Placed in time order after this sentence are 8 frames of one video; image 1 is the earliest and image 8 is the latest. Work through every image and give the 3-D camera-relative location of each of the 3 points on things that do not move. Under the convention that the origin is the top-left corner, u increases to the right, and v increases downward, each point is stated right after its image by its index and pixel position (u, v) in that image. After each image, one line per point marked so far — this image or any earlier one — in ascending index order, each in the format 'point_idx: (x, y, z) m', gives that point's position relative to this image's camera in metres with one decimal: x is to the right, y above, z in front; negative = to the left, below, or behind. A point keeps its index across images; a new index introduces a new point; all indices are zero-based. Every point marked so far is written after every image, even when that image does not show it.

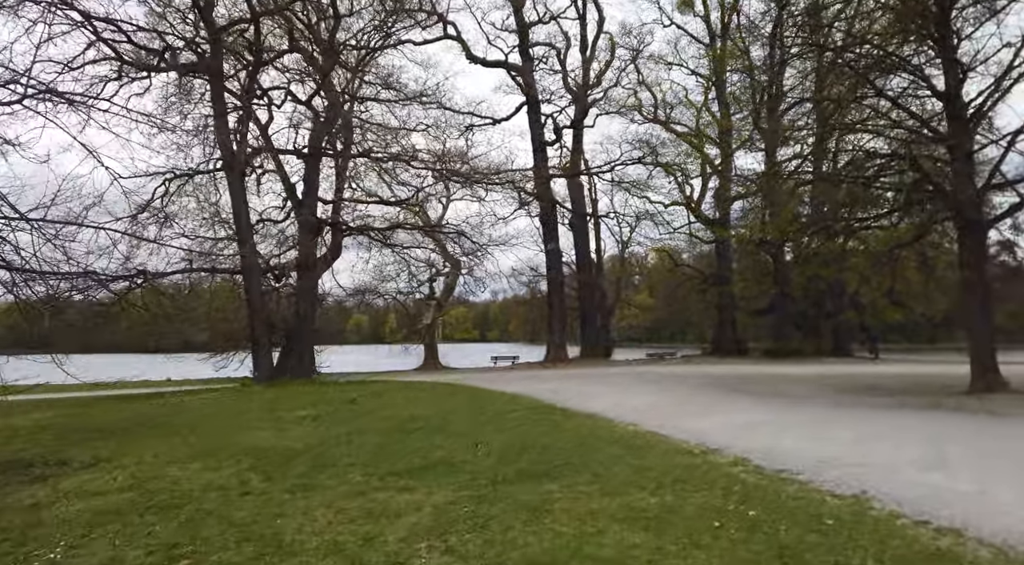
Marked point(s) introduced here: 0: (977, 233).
0: (+8.4, +0.9, +12.2) m
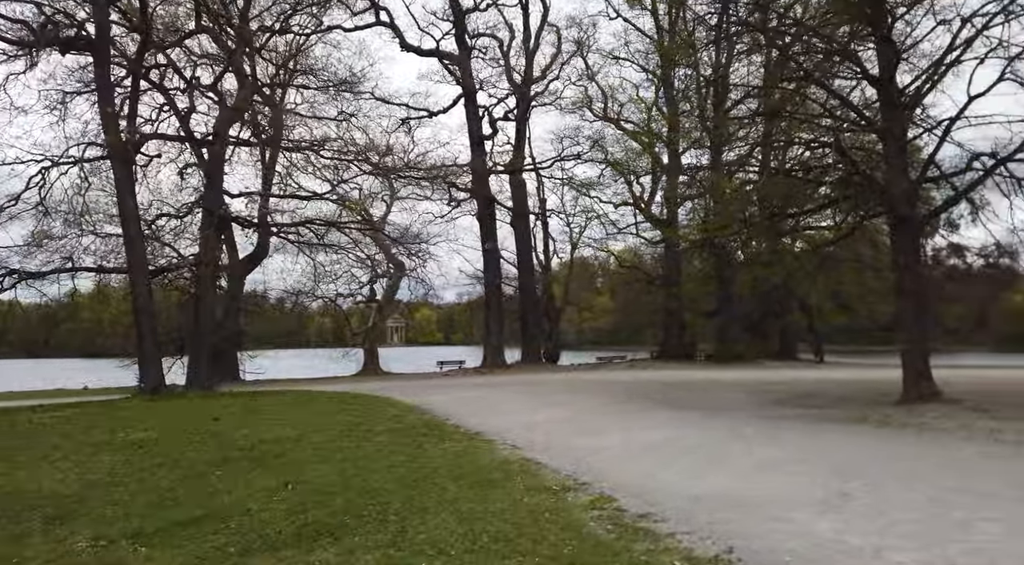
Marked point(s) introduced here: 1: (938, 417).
0: (+6.7, +0.9, +11.4) m
1: (+5.4, -1.7, +8.6) m
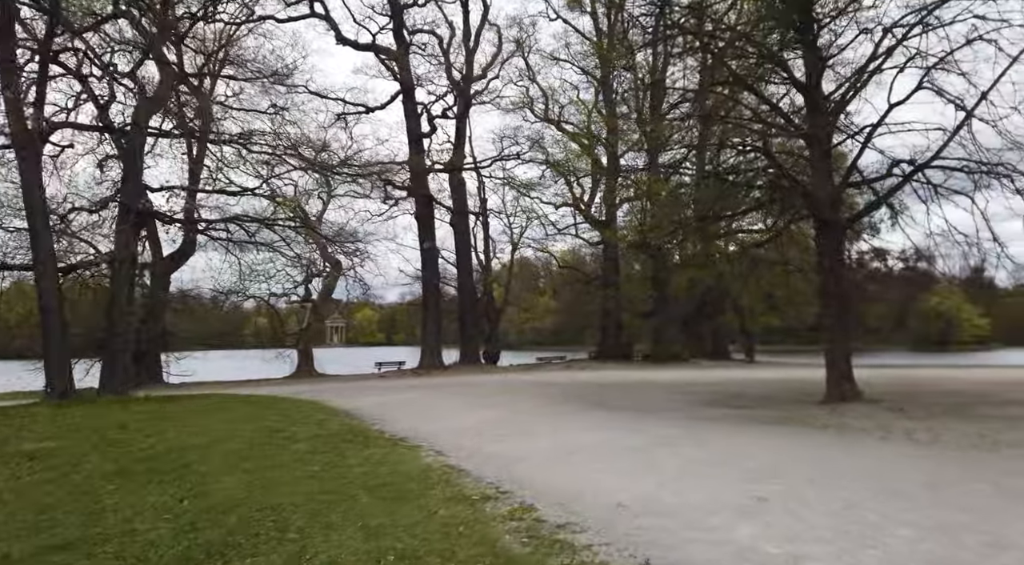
0: (+5.6, +0.9, +11.7) m
1: (+4.5, -1.8, +8.8) m
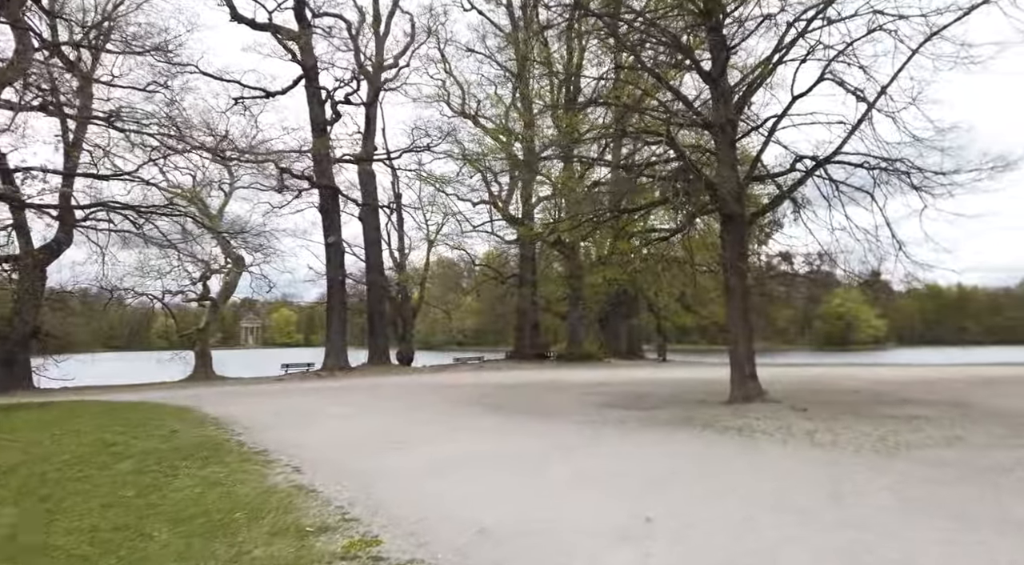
0: (+3.9, +0.9, +11.5) m
1: (+3.1, -1.7, +8.5) m
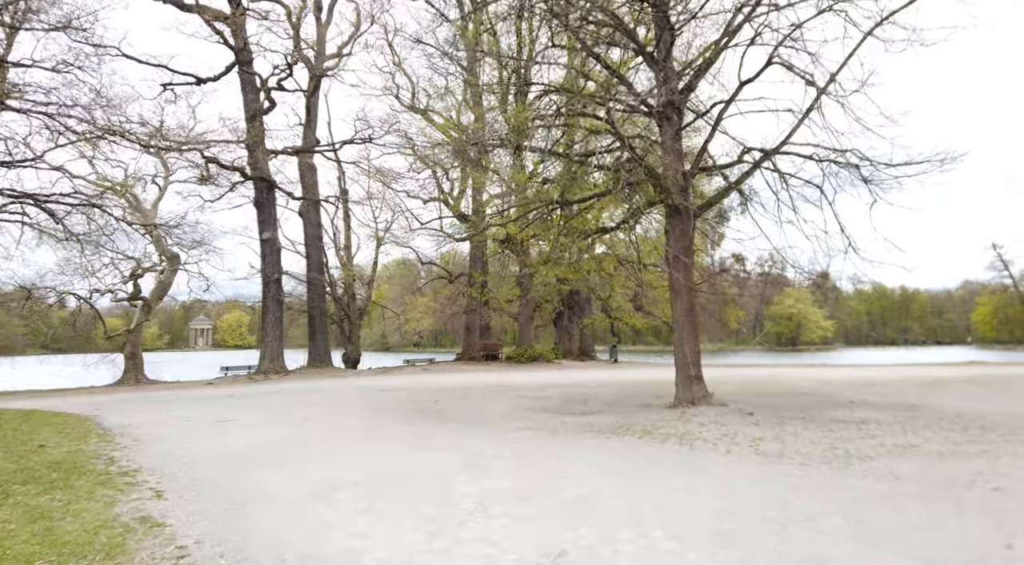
0: (+2.8, +1.0, +11.0) m
1: (+2.2, -1.7, +7.9) m
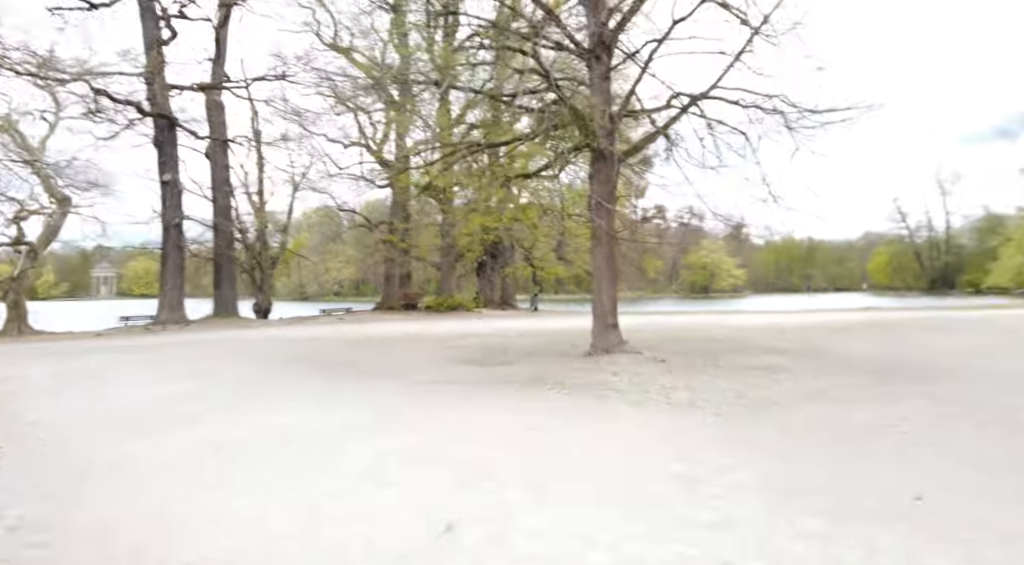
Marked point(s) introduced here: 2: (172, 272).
0: (+1.5, +1.8, +10.6) m
1: (+1.2, -1.0, +7.7) m
2: (-9.8, +0.3, +19.3) m
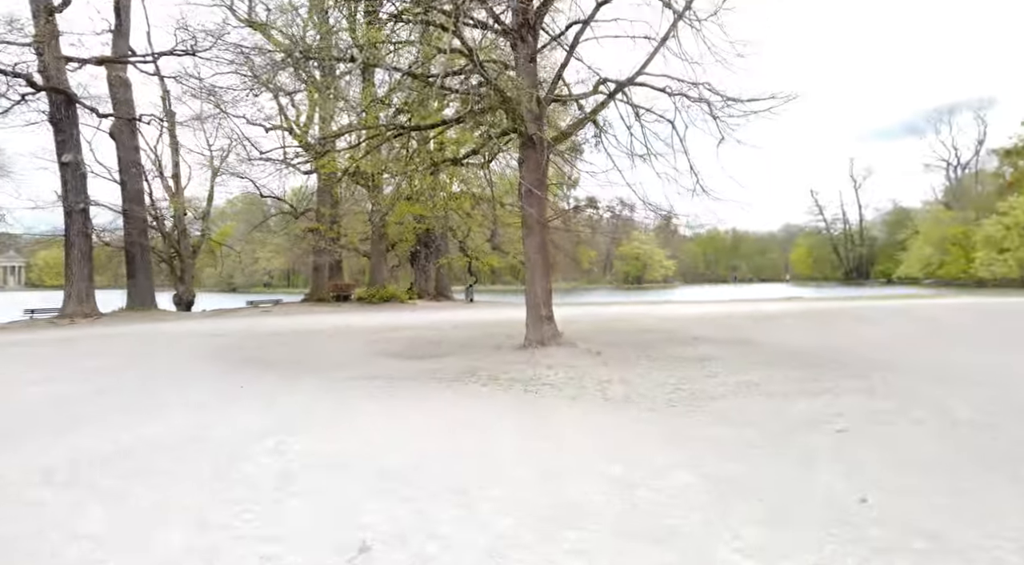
0: (+0.4, +2.0, +10.4) m
1: (+0.4, -0.9, +7.5) m
2: (-11.6, +0.6, +18.0) m
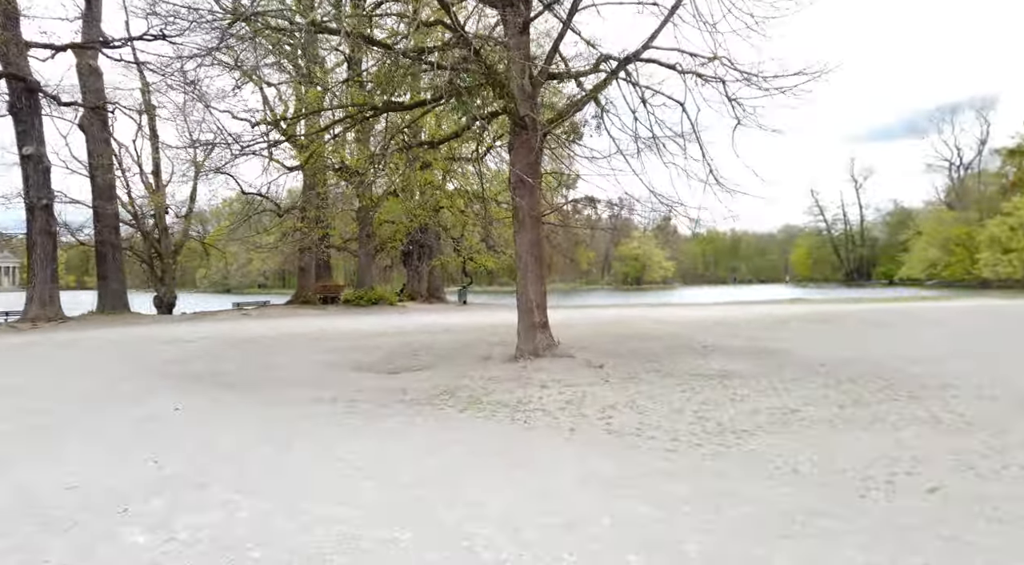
0: (+0.3, +1.9, +9.3) m
1: (+0.3, -1.0, +6.4) m
2: (-11.7, +0.6, +16.8) m
